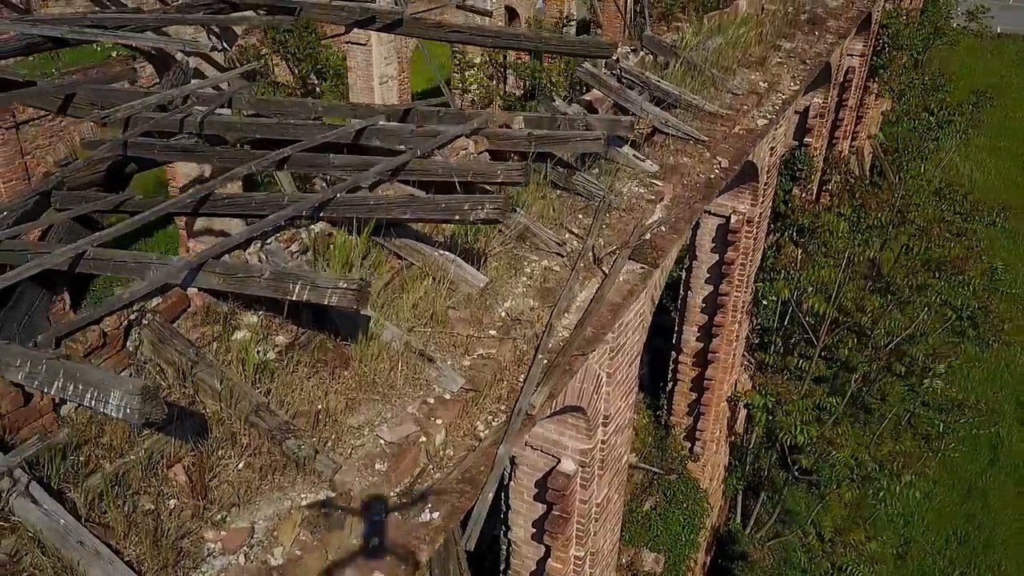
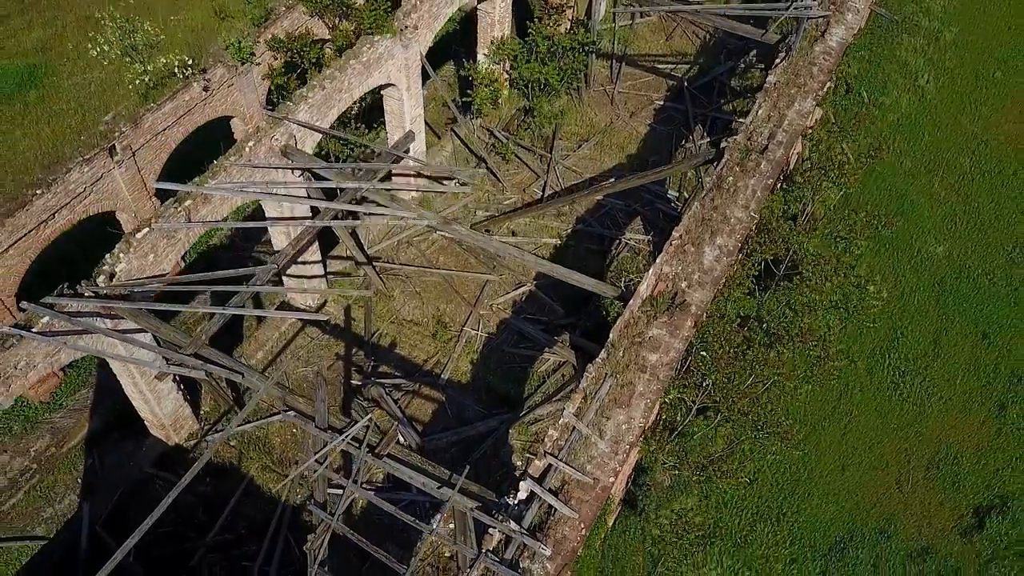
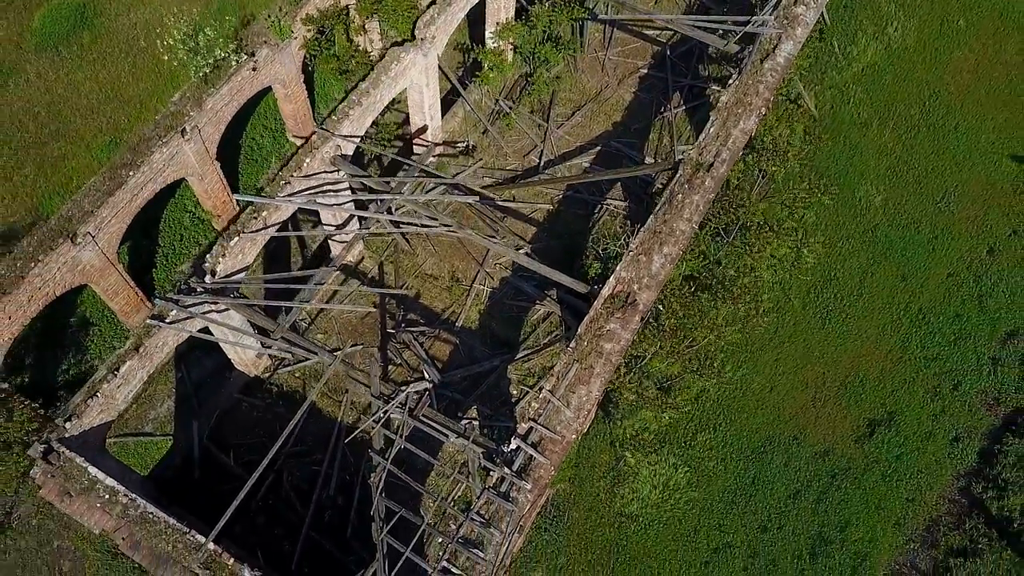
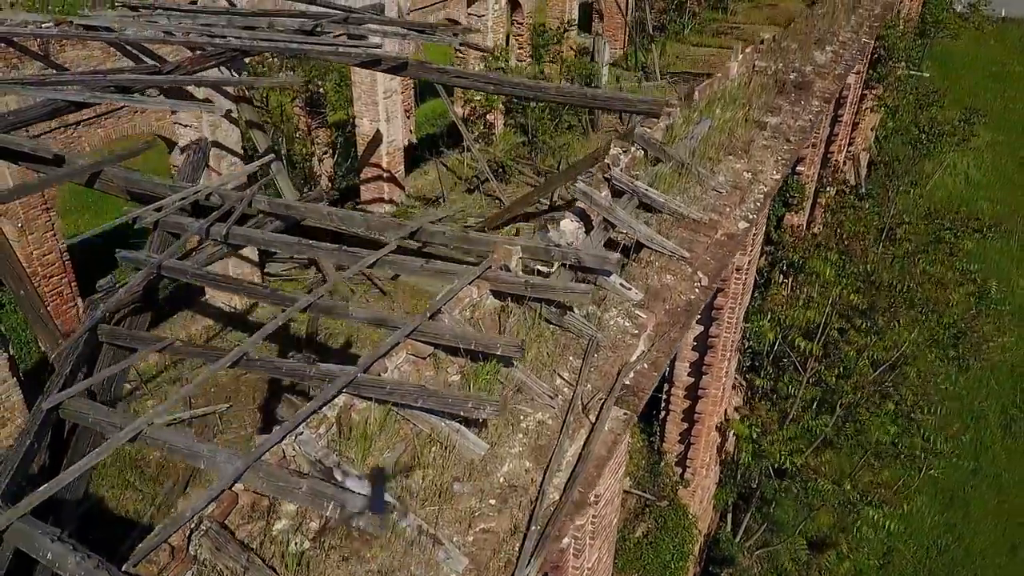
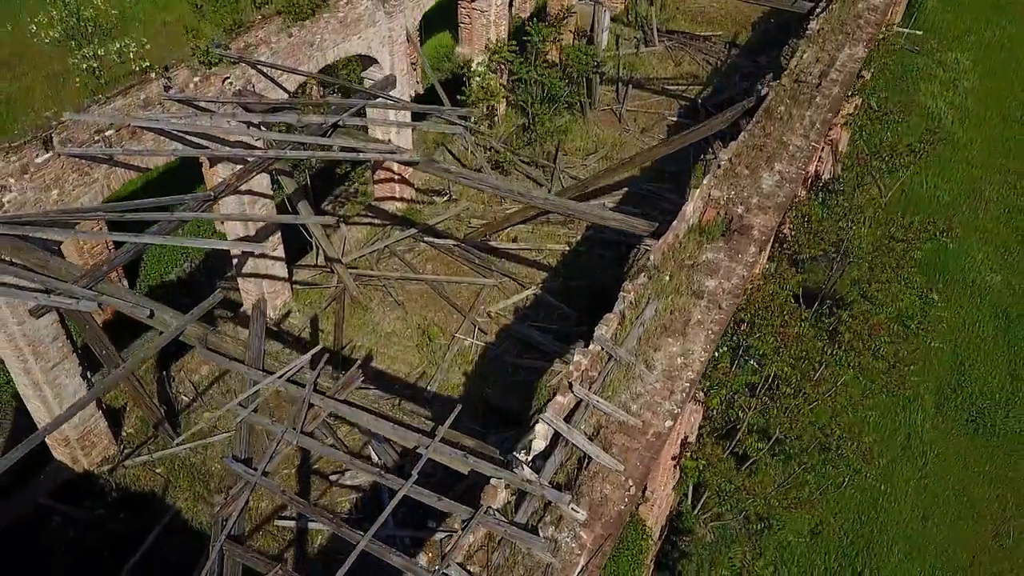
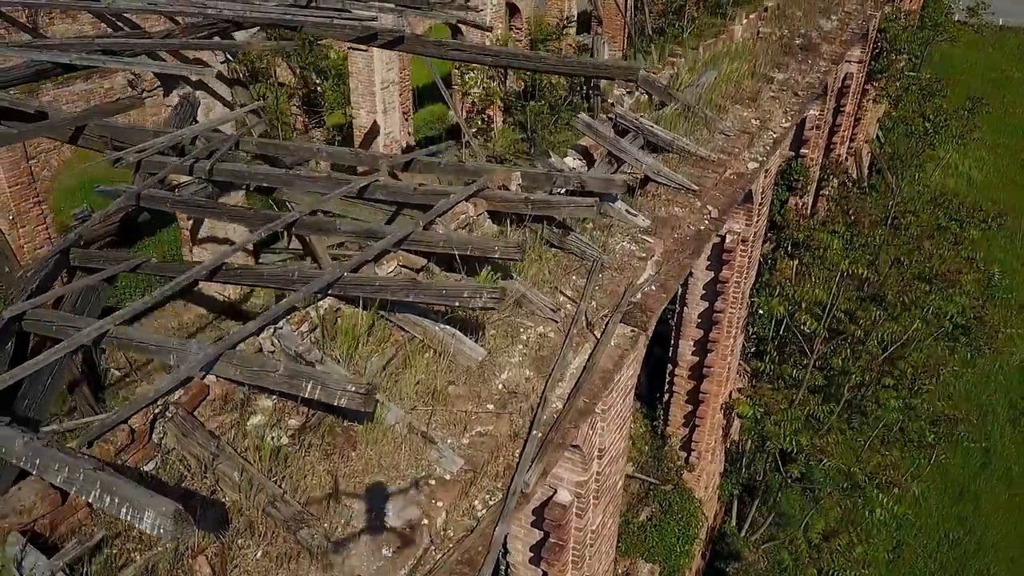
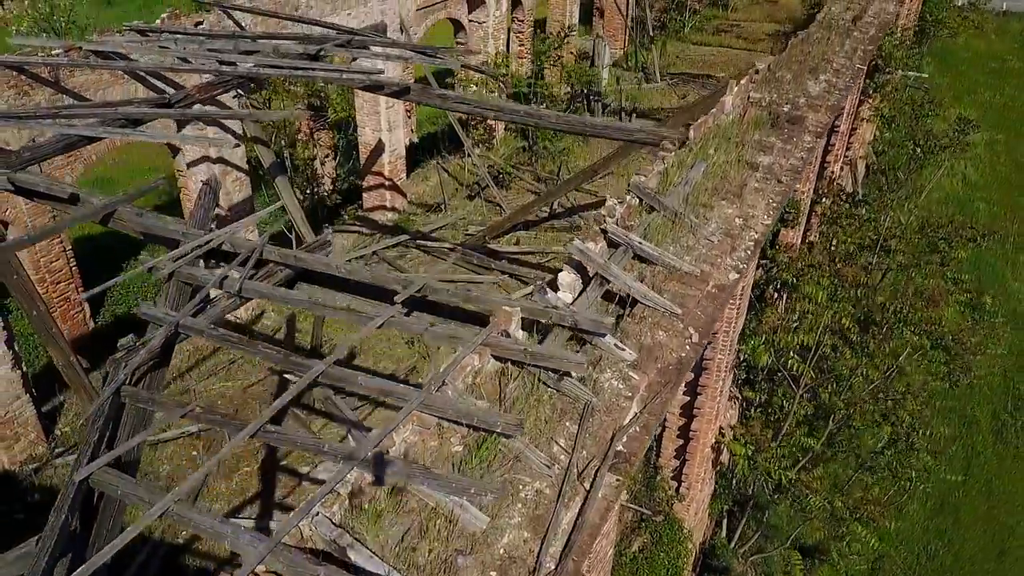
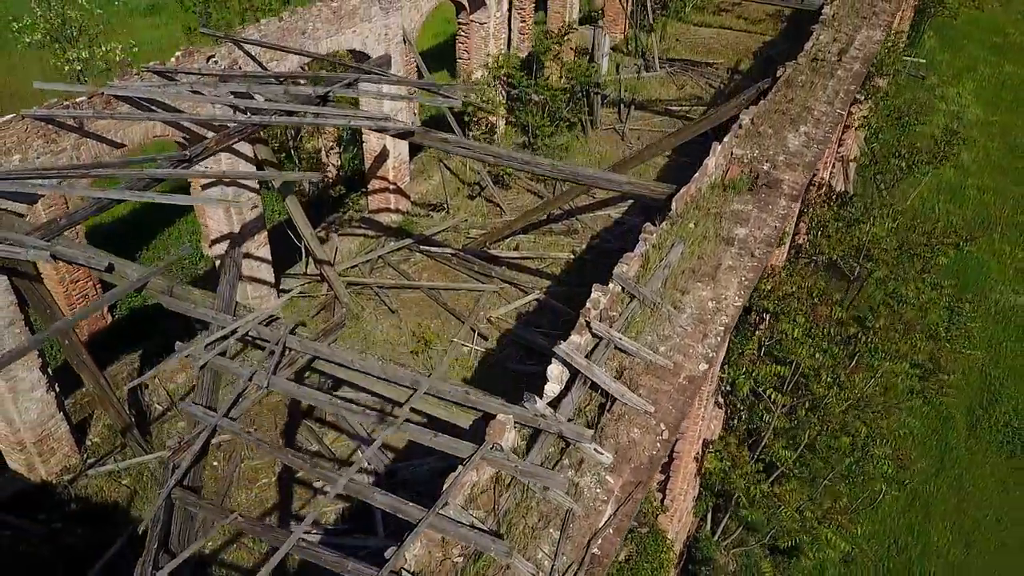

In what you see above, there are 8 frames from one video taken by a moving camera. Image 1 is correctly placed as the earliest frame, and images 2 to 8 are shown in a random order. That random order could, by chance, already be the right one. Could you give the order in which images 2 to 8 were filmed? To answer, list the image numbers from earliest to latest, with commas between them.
6, 4, 7, 8, 5, 2, 3
